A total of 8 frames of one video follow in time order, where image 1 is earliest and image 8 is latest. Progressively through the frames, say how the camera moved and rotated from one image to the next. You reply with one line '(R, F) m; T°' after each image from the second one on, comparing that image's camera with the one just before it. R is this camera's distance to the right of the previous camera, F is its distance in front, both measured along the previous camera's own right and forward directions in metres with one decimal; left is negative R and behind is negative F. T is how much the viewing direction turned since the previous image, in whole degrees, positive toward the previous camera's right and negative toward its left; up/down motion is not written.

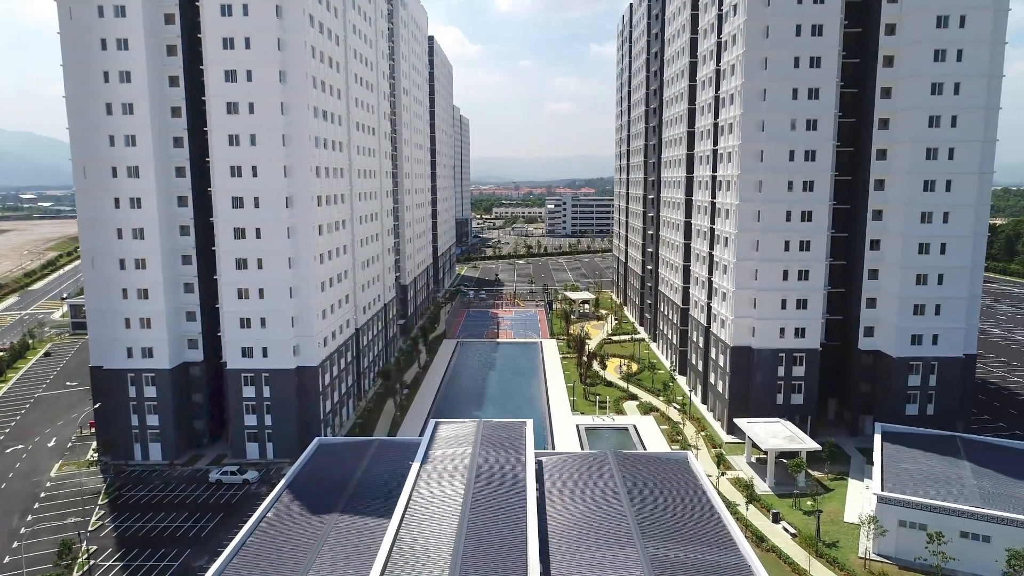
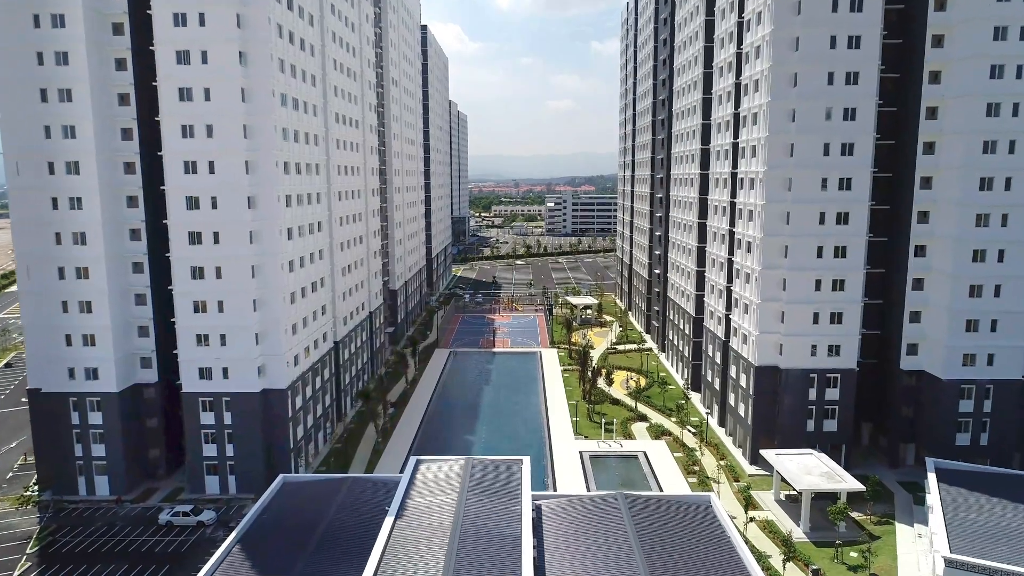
(+0.3, +5.8) m; 0°
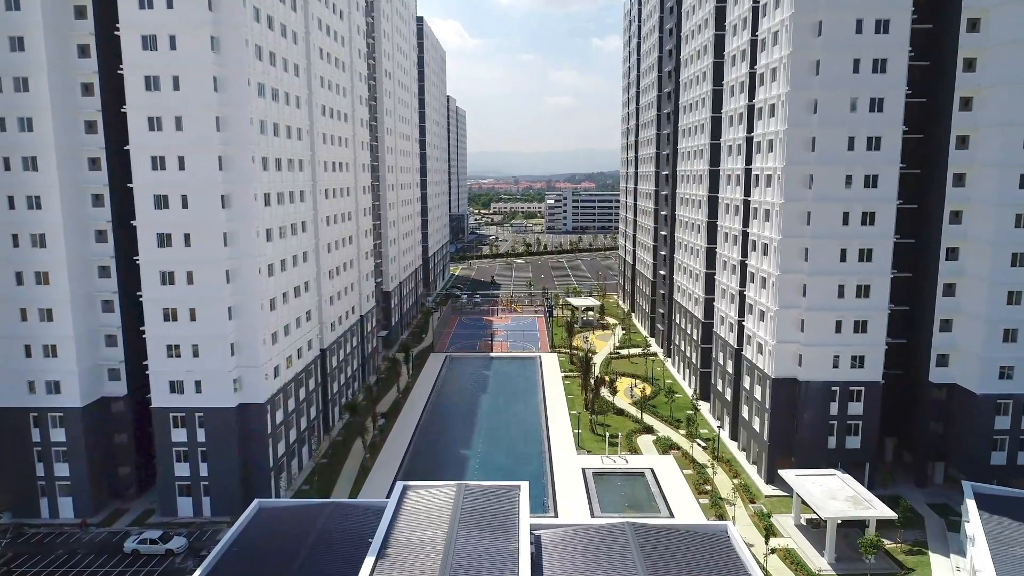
(+0.1, +3.2) m; 0°
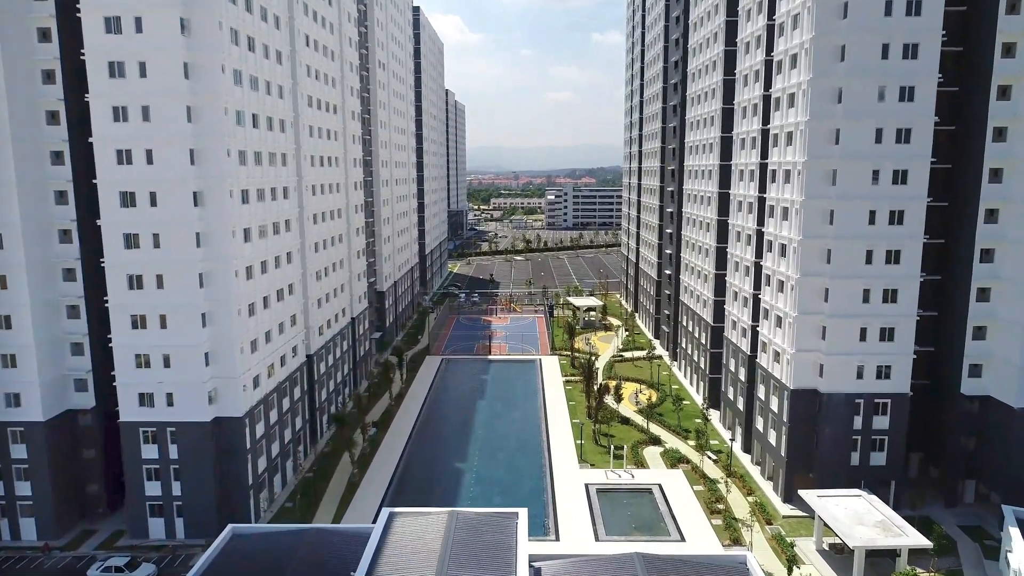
(+0.1, +3.0) m; 0°
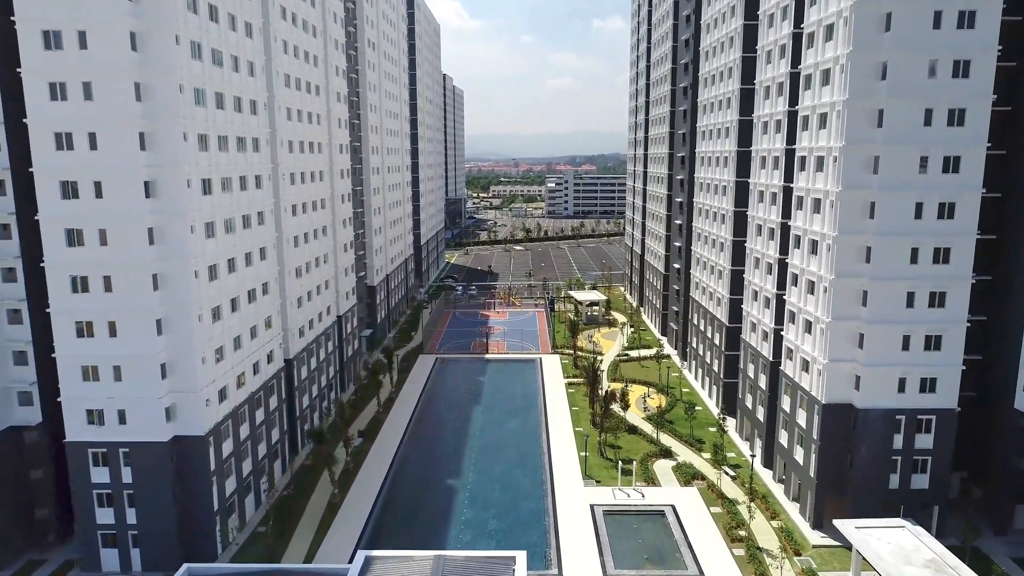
(+0.1, +4.2) m; 0°
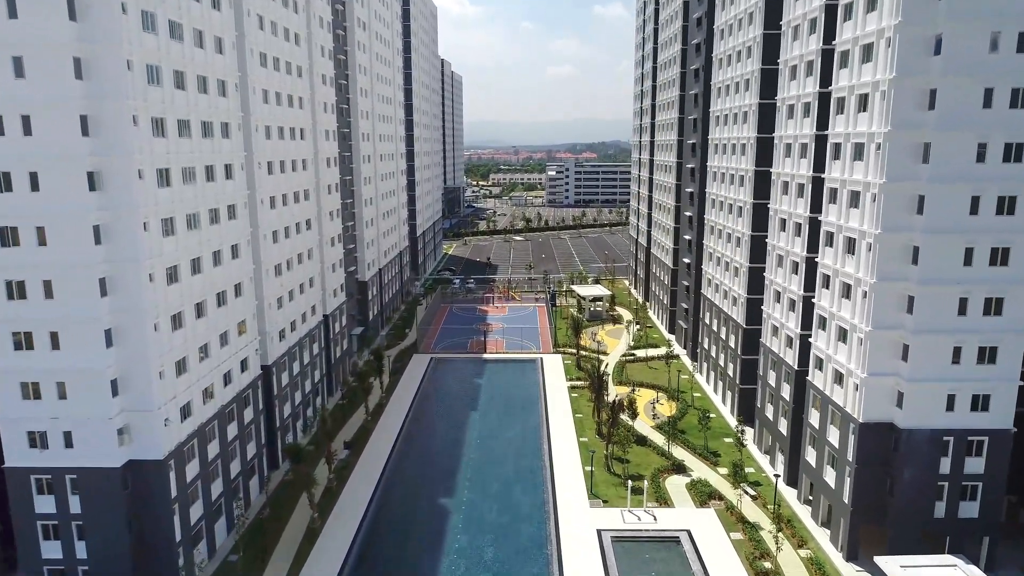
(+0.1, +3.8) m; 0°
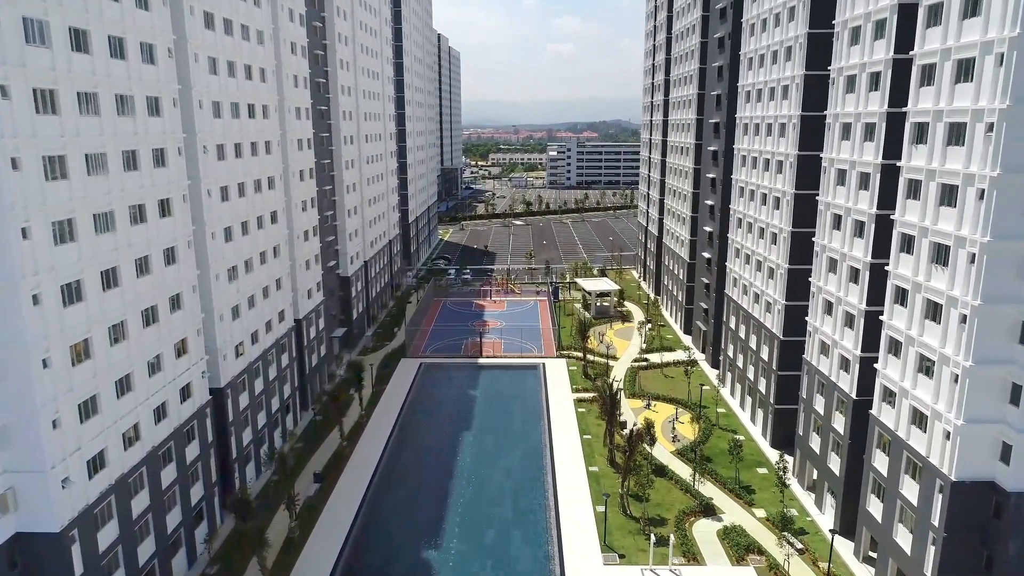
(+0.1, +6.5) m; 0°
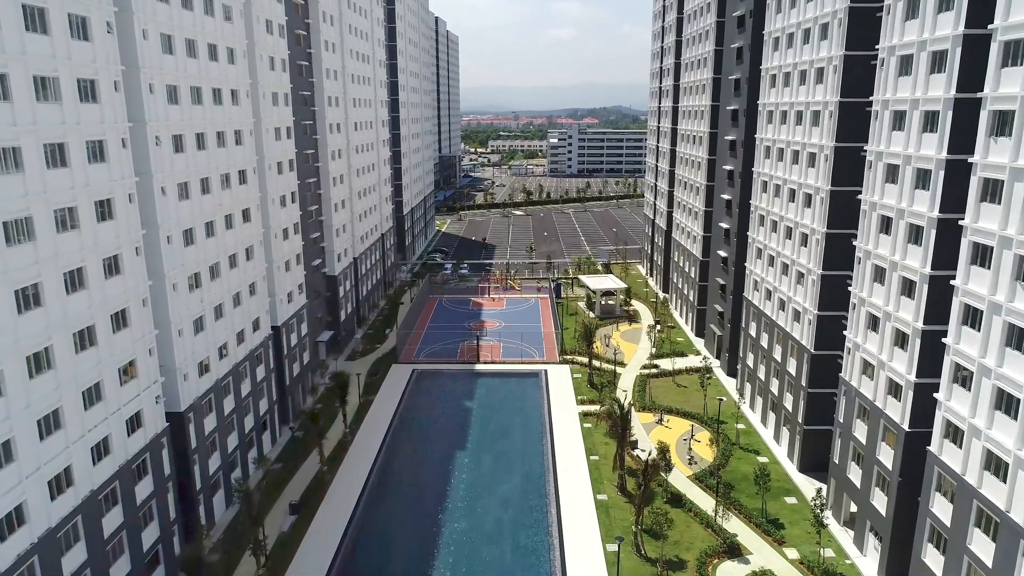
(0.0, +4.1) m; 0°
